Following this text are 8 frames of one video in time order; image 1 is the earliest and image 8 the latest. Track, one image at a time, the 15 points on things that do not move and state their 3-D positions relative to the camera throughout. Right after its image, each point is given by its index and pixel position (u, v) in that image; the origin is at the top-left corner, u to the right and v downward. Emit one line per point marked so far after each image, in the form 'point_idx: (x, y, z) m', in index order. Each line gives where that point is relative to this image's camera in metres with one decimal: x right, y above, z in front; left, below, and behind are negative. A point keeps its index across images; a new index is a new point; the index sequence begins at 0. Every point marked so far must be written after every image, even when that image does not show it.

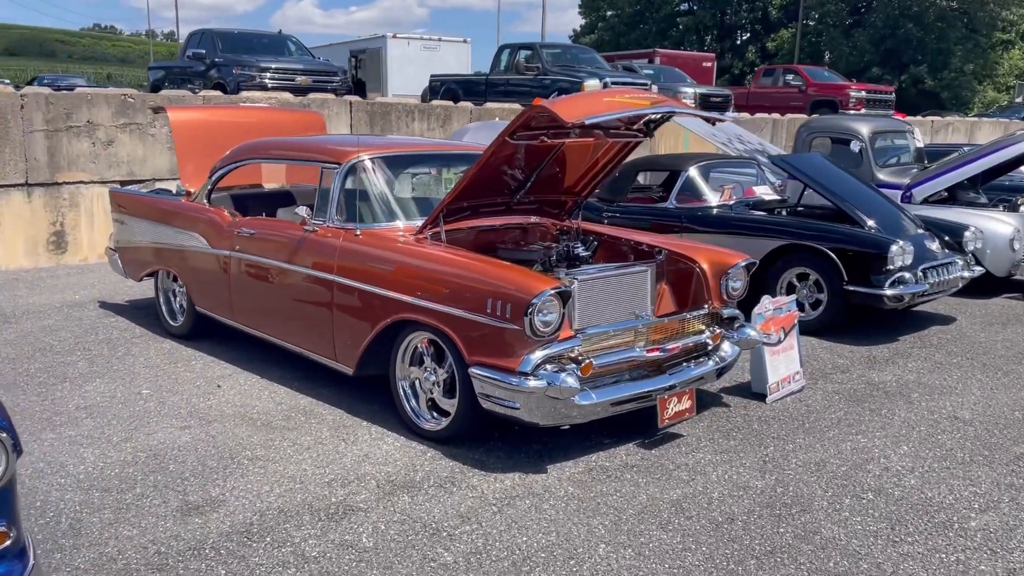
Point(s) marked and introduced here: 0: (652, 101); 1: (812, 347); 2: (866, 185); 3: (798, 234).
0: (+0.7, +1.0, +4.5) m
1: (+2.3, -0.5, +6.7) m
2: (+3.3, +0.9, +7.9) m
3: (+2.4, +0.4, +7.1) m
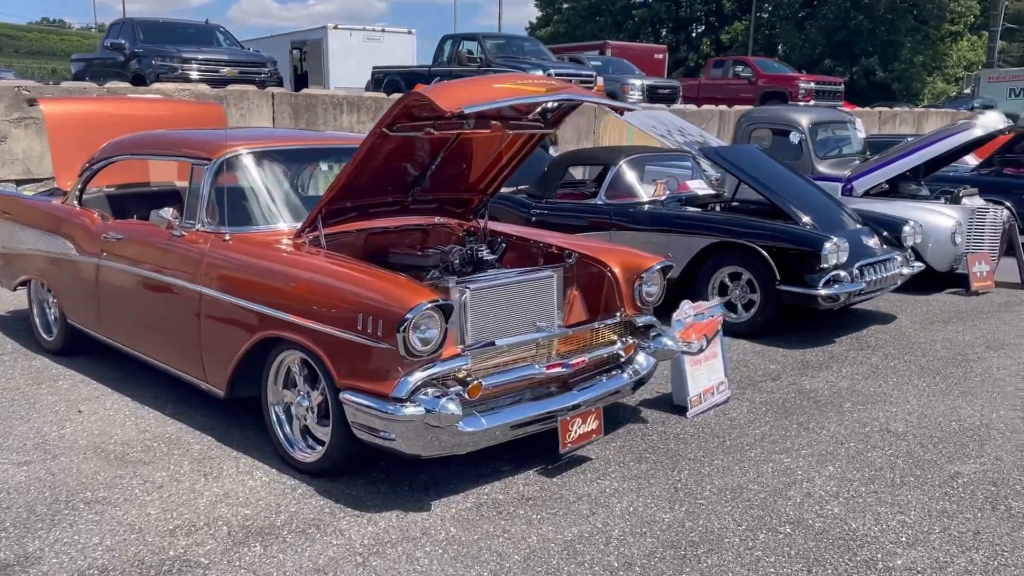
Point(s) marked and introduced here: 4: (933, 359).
0: (+0.2, +0.9, +4.0) m
1: (+1.7, -0.5, +6.3) m
2: (+2.6, +1.0, +7.5) m
3: (+1.7, +0.4, +6.7) m
4: (+3.0, -0.5, +6.1) m
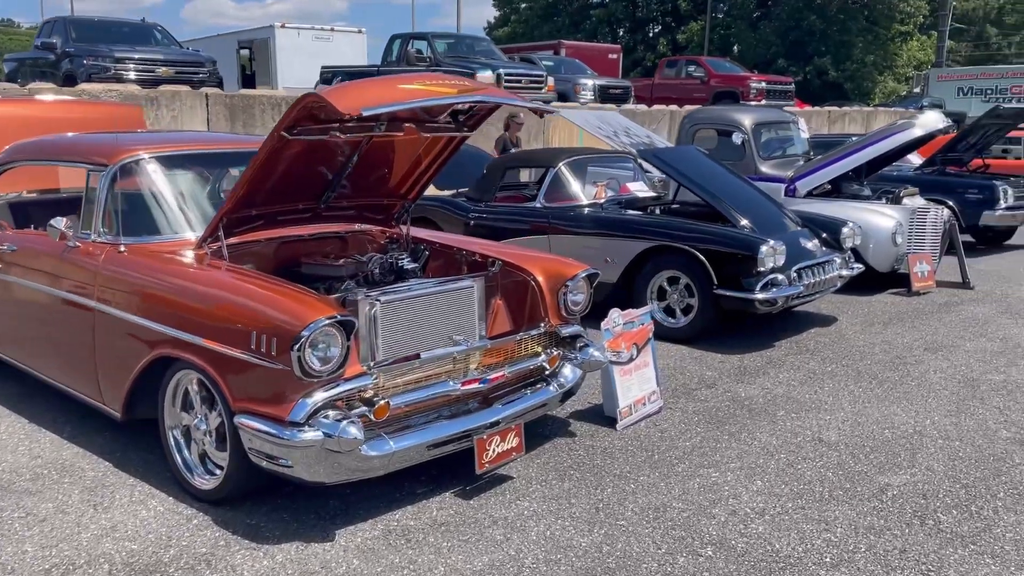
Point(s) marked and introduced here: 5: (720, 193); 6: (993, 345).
0: (-0.2, +0.9, +3.8) m
1: (+1.2, -0.5, +6.1) m
2: (+2.0, +0.9, +7.4) m
3: (+1.2, +0.4, +6.5) m
4: (+2.6, -0.5, +6.1) m
5: (+1.7, +0.8, +7.0) m
6: (+3.7, -0.5, +6.5) m
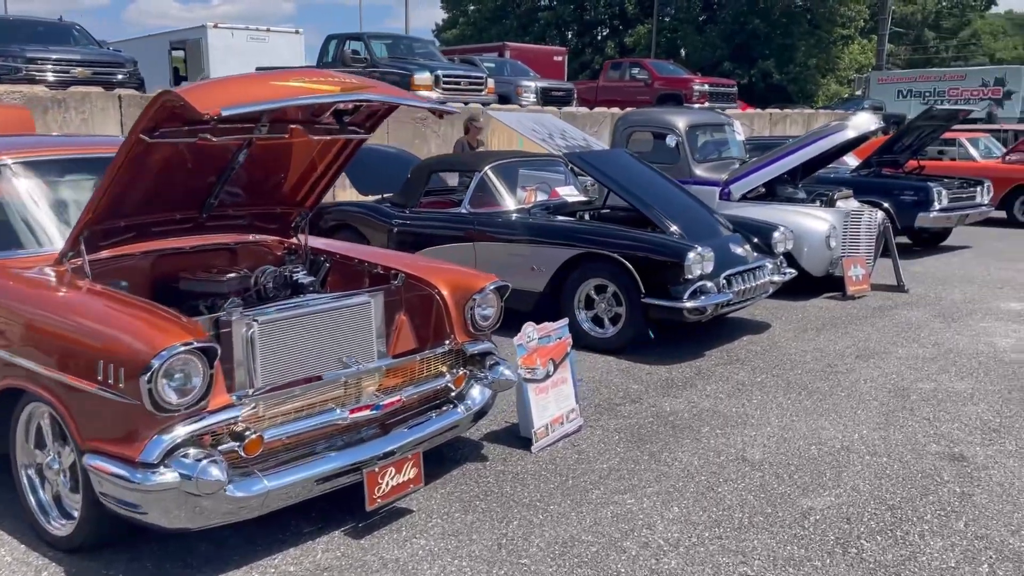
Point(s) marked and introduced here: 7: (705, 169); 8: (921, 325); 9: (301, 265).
0: (-0.7, +0.8, +3.5) m
1: (+0.7, -0.6, +5.9) m
2: (+1.4, +0.9, +7.2) m
3: (+0.6, +0.3, +6.3) m
4: (+2.0, -0.6, +5.9) m
5: (+1.1, +0.7, +6.8) m
6: (+3.1, -0.5, +6.4) m
7: (+2.1, +1.3, +9.3) m
8: (+3.5, -0.3, +7.4) m
9: (-1.1, +0.1, +4.4) m
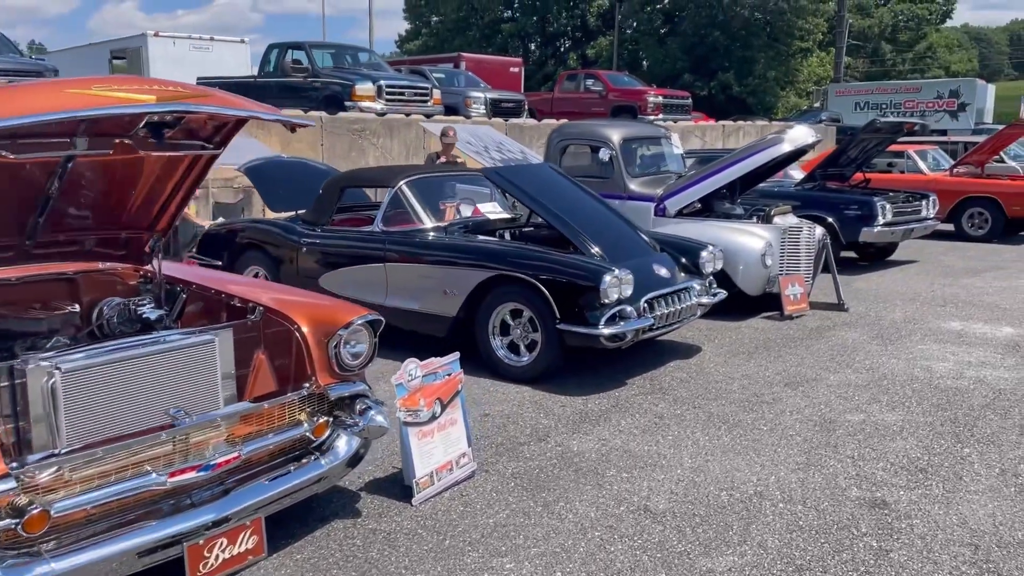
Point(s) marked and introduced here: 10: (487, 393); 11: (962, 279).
0: (-1.2, +0.7, +3.0) m
1: (0.0, -0.7, +5.4) m
2: (+0.7, +0.7, +6.8) m
3: (0.0, +0.2, +5.8) m
4: (+1.4, -0.7, +5.5) m
5: (+0.4, +0.6, +6.4) m
6: (+2.5, -0.6, +6.1) m
7: (+1.3, +1.1, +8.9) m
8: (+2.9, -0.5, +7.0) m
9: (-1.7, 0.0, +4.0) m
10: (-0.2, -0.7, +5.7) m
11: (+5.6, +0.1, +10.6) m
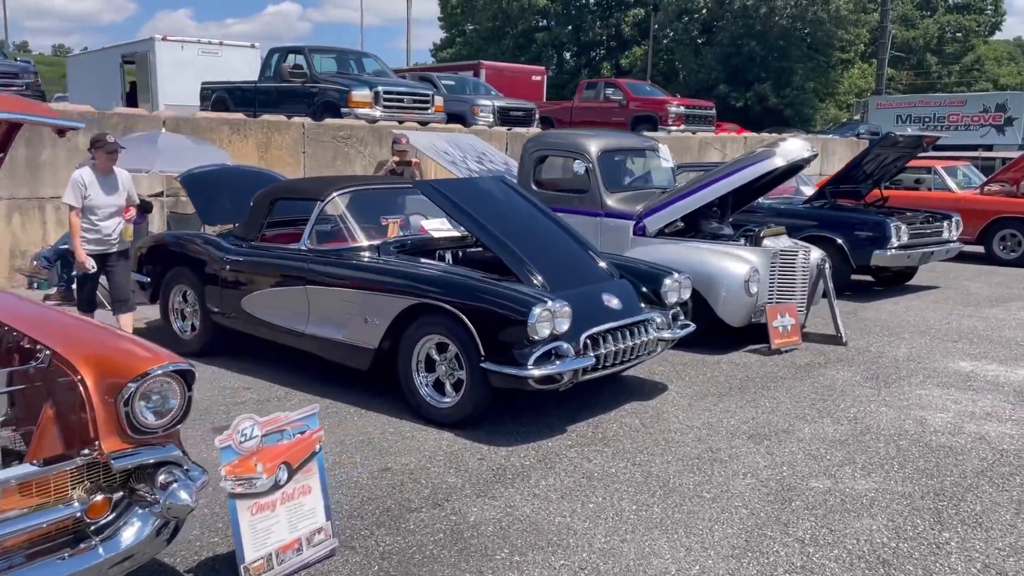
0: (-1.8, +0.5, +2.3) m
1: (-0.5, -0.9, +4.7) m
2: (+0.3, +0.5, +6.1) m
3: (-0.5, 0.0, +5.1) m
4: (+0.9, -1.0, +4.7) m
5: (0.0, +0.4, +5.7) m
6: (+2.0, -0.9, +5.3) m
7: (+1.0, +0.9, +8.2) m
8: (+2.4, -0.7, +6.2) m
9: (-2.2, -0.2, +3.3) m
10: (-0.6, -0.9, +5.0) m
11: (+5.3, -0.2, +9.6) m
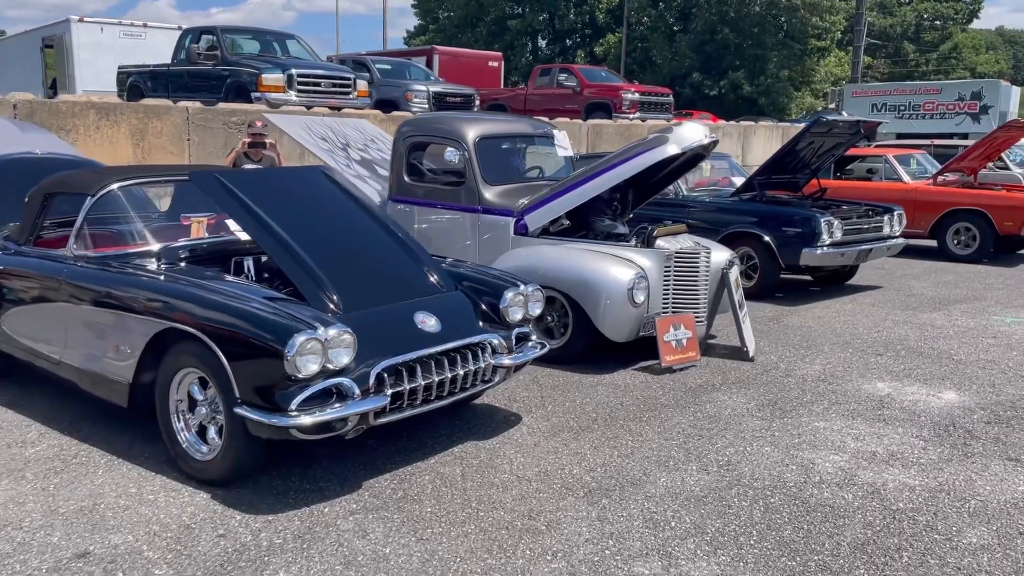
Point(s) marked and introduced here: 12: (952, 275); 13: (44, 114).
0: (-2.8, +0.4, +1.2) m
1: (-1.5, -1.0, +3.7) m
2: (-0.8, +0.4, +5.0) m
3: (-1.5, -0.1, +4.1) m
4: (-0.2, -1.1, +3.7) m
5: (-1.1, +0.3, +4.6) m
6: (+0.9, -1.0, +4.2) m
7: (-0.1, +0.8, +7.1) m
8: (+1.3, -0.8, +5.2) m
9: (-3.3, -0.3, +2.2) m
10: (-1.7, -1.0, +3.9) m
11: (+4.2, -0.3, +8.7) m
12: (+5.8, +0.2, +11.2) m
13: (-5.4, +2.0, +9.9) m
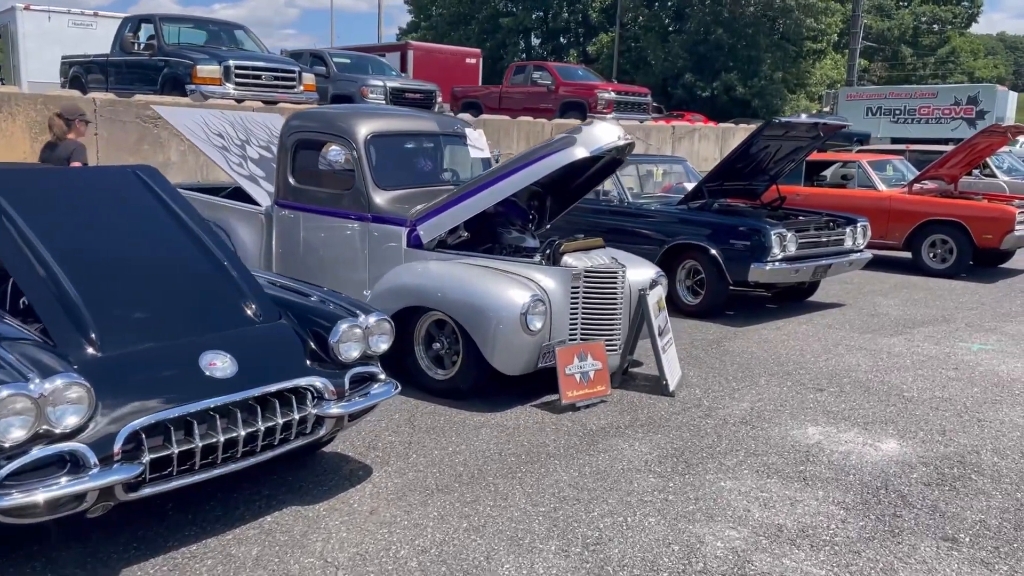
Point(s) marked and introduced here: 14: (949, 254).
0: (-3.6, +0.3, +0.4) m
1: (-2.3, -1.2, +2.8) m
2: (-1.6, +0.3, +4.1) m
3: (-2.3, -0.2, +3.2) m
4: (-1.0, -1.2, +2.8) m
5: (-1.9, +0.1, +3.7) m
6: (+0.1, -1.1, +3.4) m
7: (-0.9, +0.7, +6.3) m
8: (+0.6, -1.0, +4.3) m
9: (-4.0, -0.4, +1.3) m
10: (-2.5, -1.1, +3.0) m
11: (+3.4, -0.4, +7.8) m
12: (+5.0, 0.0, +10.4) m
13: (-6.2, +1.9, +9.0) m
14: (+6.0, +0.5, +11.7) m
